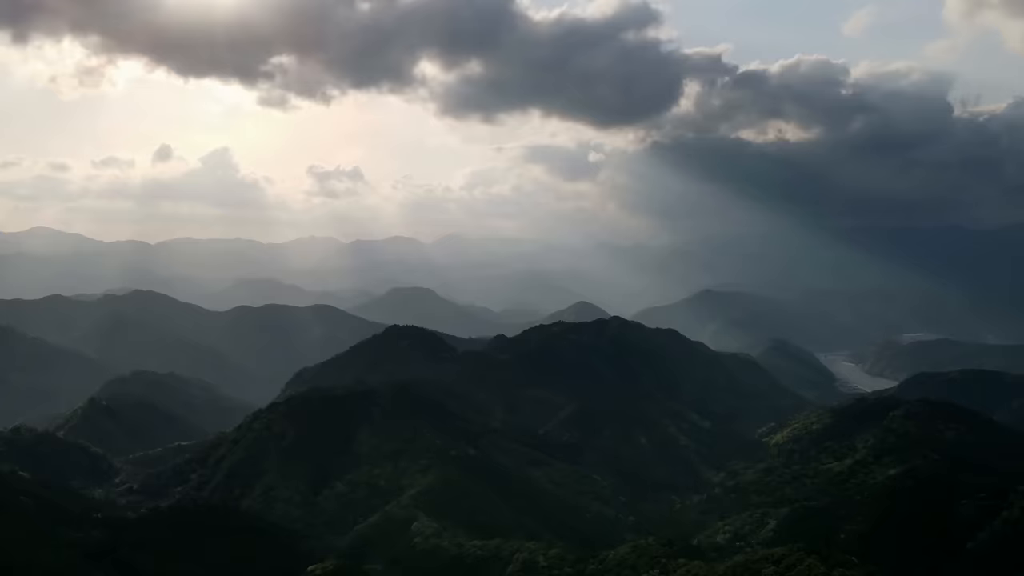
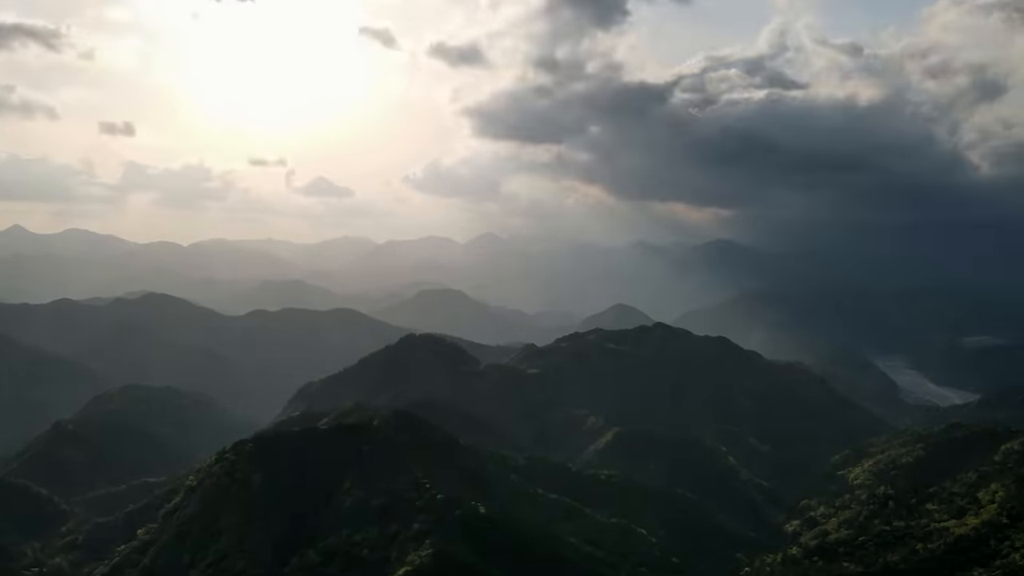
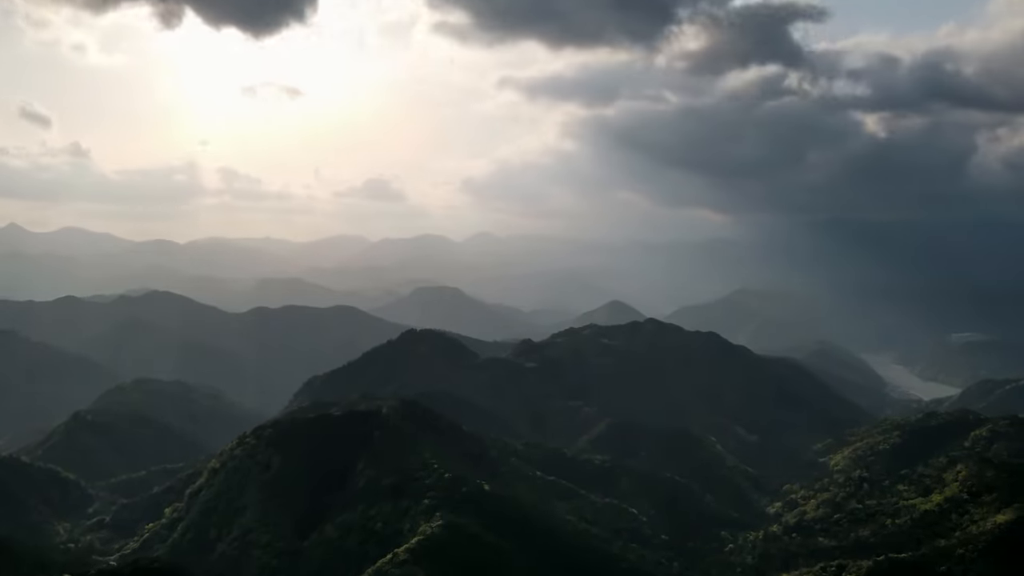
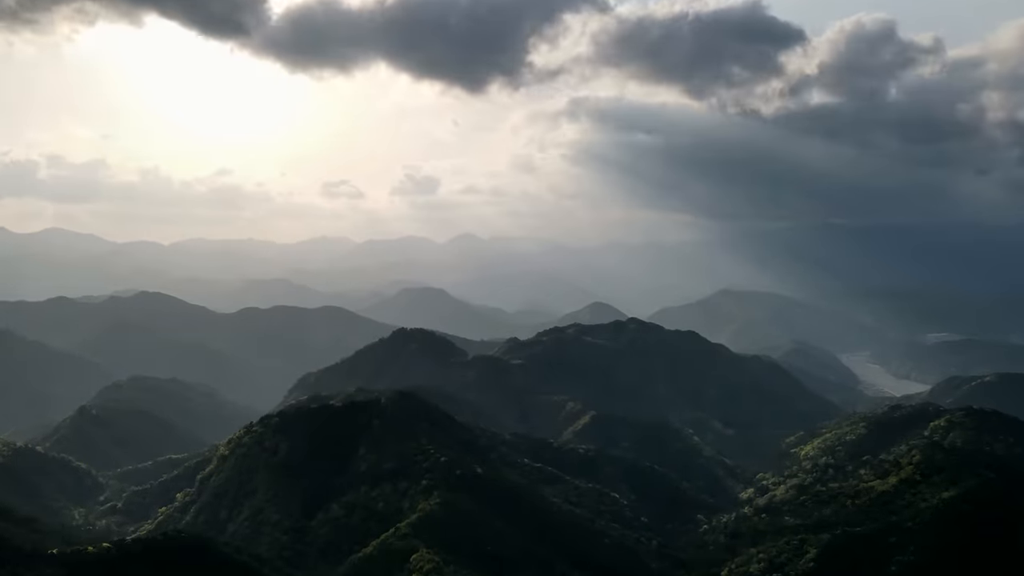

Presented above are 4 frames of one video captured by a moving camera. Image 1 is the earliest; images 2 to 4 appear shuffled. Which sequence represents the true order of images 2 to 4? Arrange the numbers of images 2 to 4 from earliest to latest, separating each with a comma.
4, 3, 2
